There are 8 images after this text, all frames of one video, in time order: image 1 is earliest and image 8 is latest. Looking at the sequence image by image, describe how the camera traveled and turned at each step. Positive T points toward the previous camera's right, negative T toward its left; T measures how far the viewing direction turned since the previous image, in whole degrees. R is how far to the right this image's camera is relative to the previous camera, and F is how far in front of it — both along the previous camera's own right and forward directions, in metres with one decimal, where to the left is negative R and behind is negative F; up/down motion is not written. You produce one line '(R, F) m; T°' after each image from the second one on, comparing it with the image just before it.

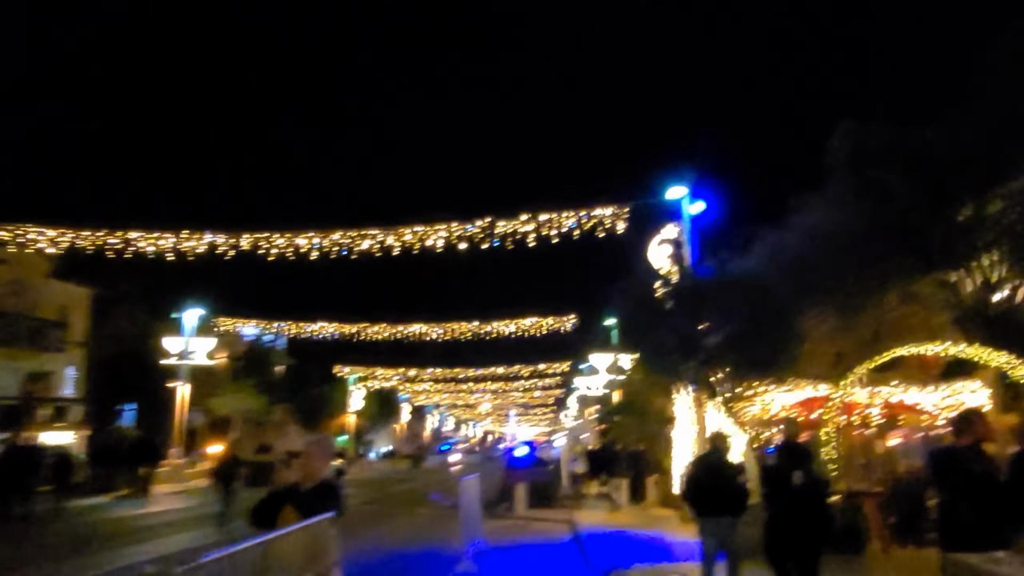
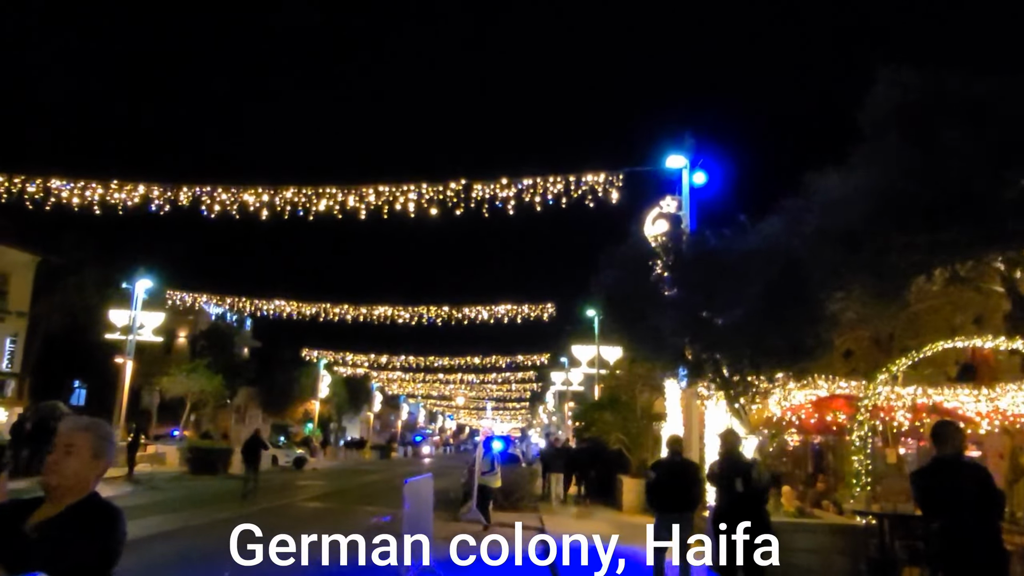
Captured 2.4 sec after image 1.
(+0.2, +2.6) m; +1°
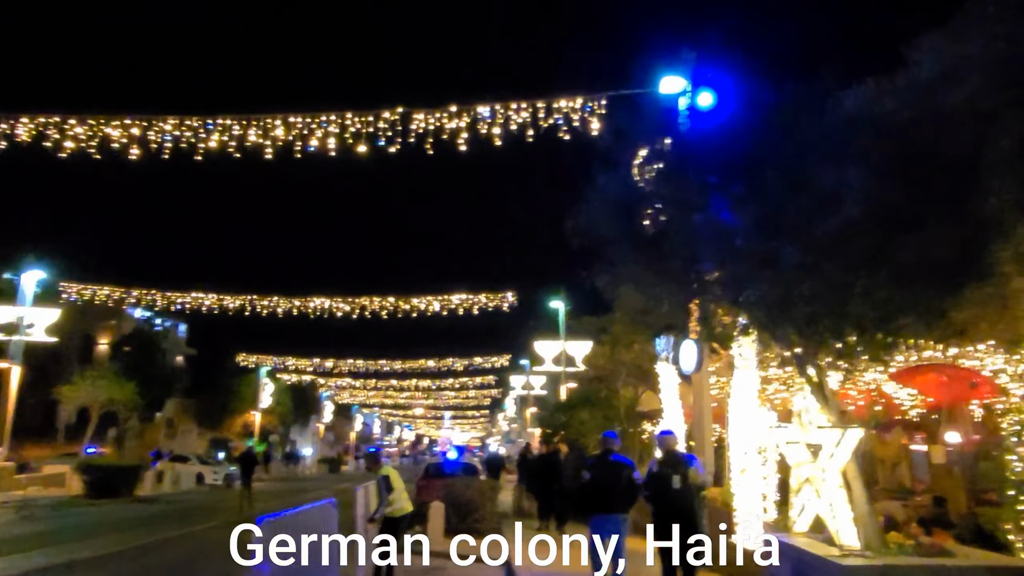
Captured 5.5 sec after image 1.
(+0.1, +4.5) m; +3°
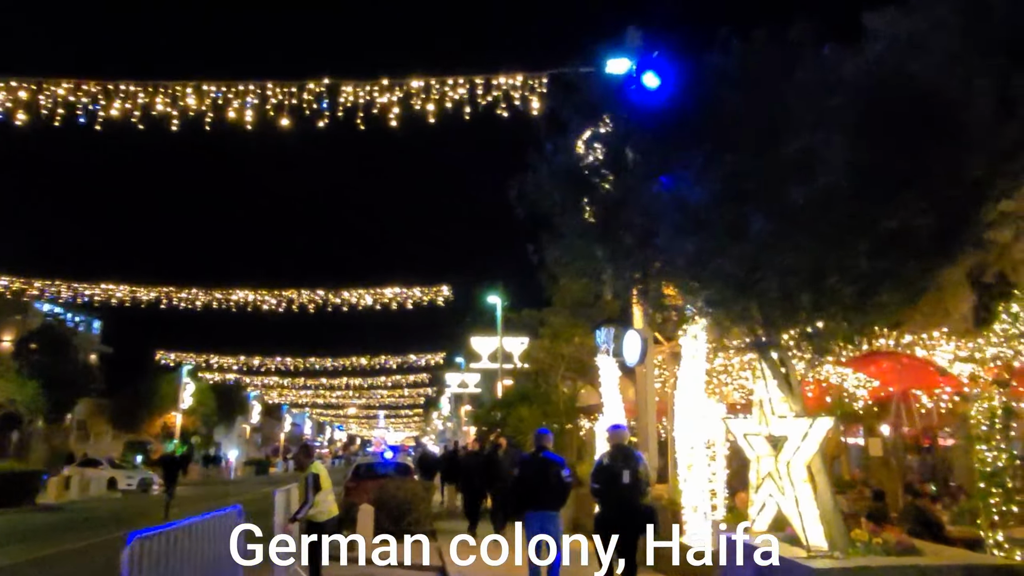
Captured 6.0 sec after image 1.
(0.0, +0.8) m; +4°
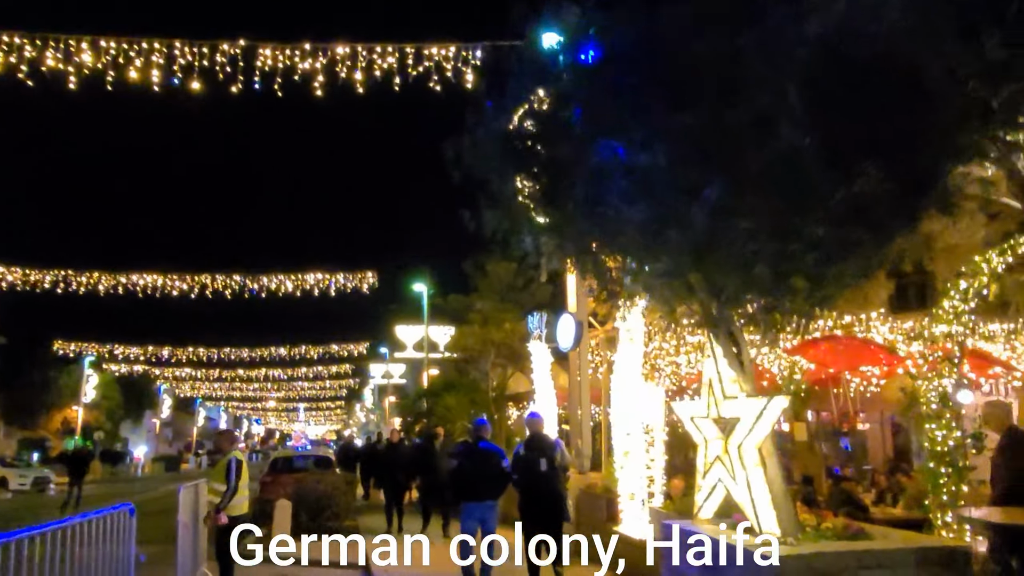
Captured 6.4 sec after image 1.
(-0.1, +0.5) m; +5°
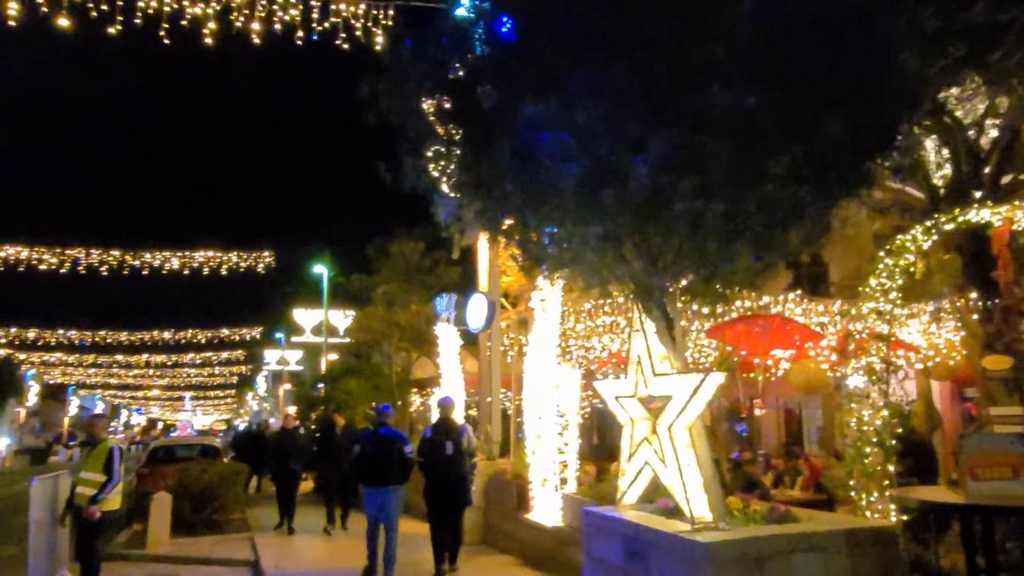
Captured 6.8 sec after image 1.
(-0.2, +0.5) m; +6°
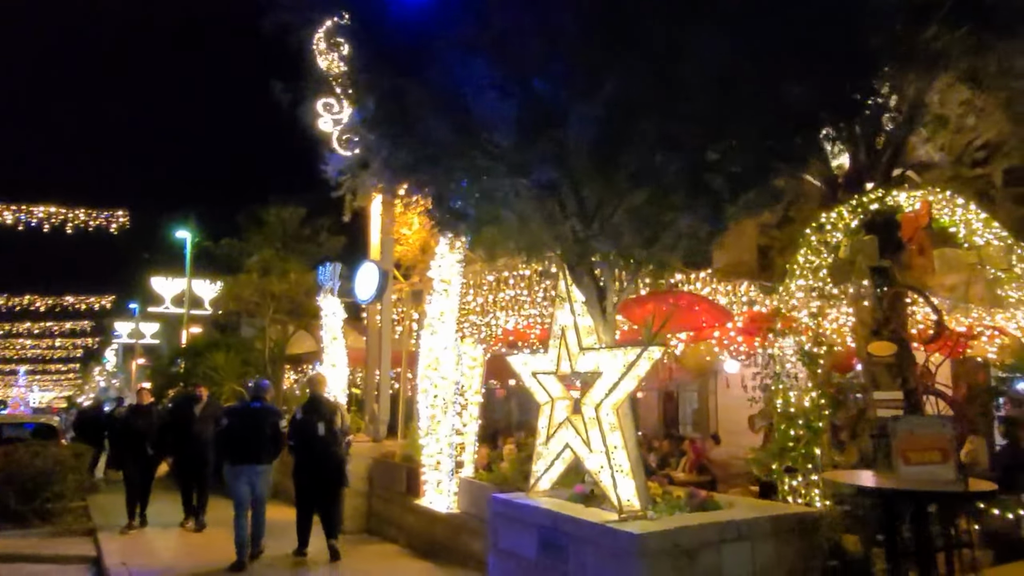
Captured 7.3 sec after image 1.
(-0.4, +0.8) m; +8°
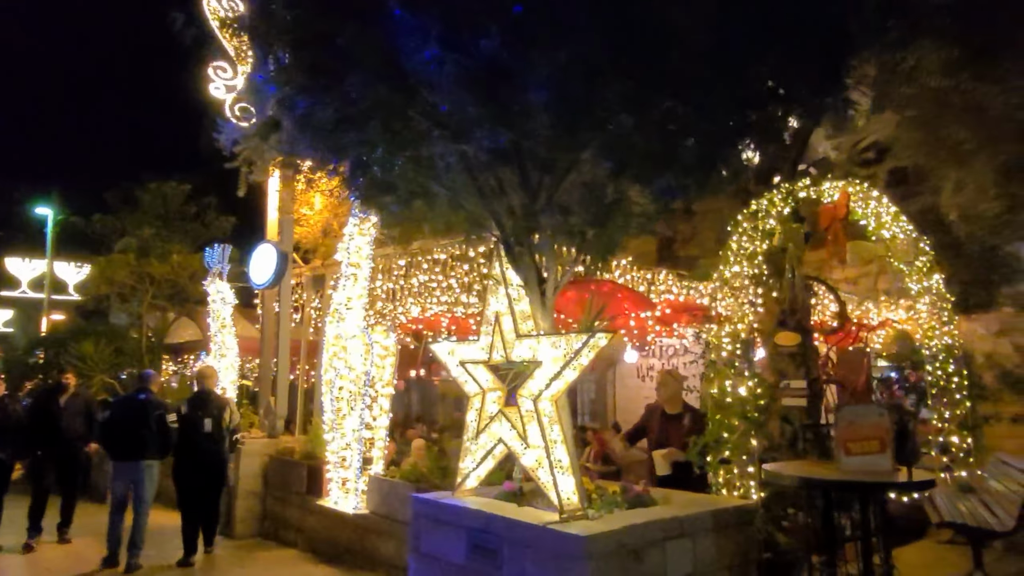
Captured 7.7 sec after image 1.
(-0.4, +0.5) m; +7°
